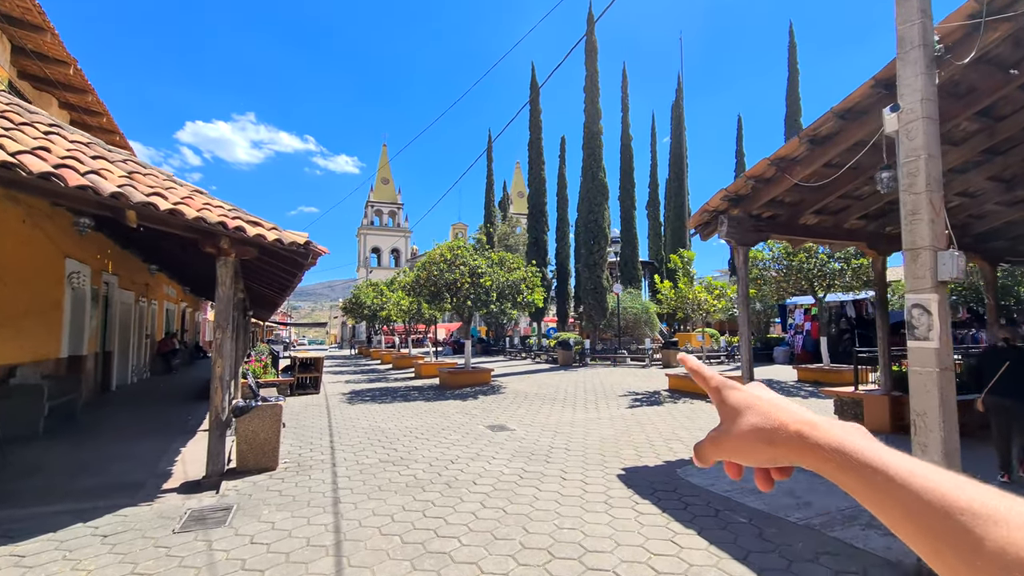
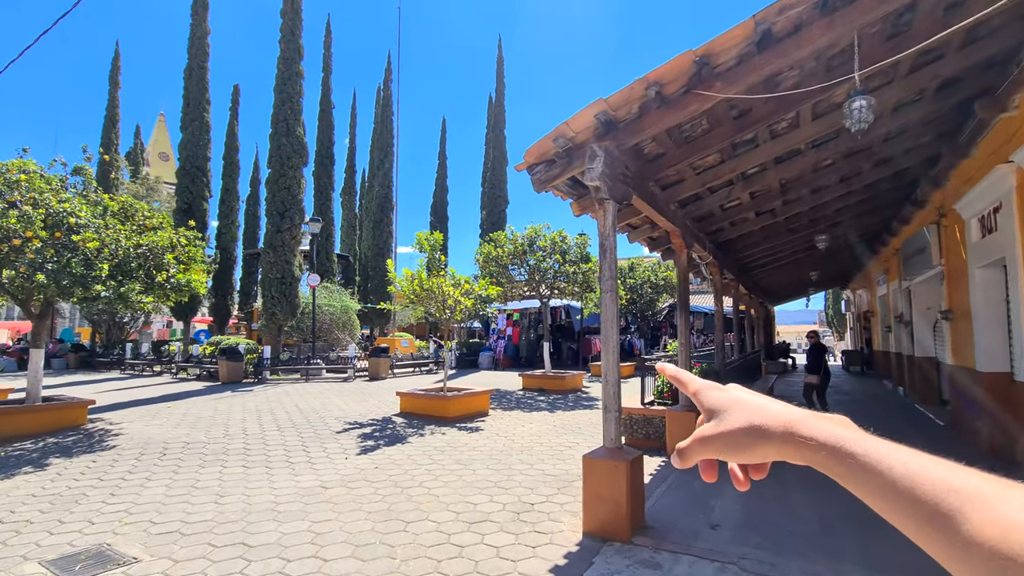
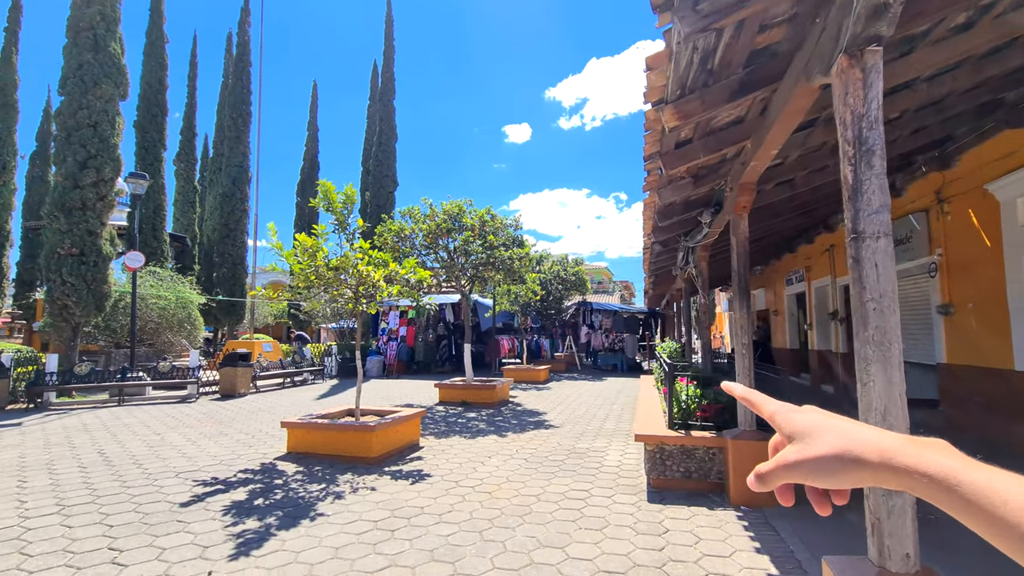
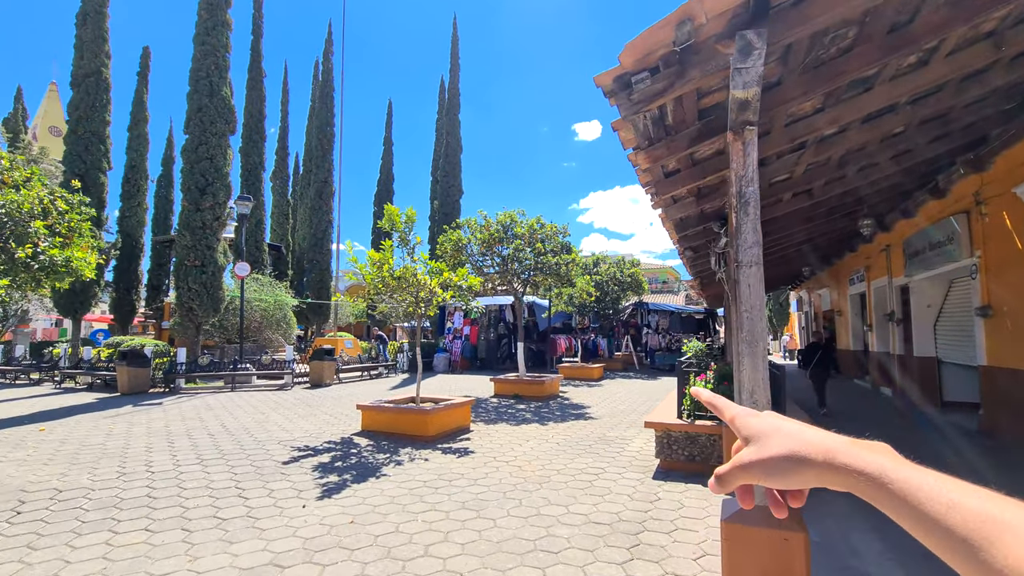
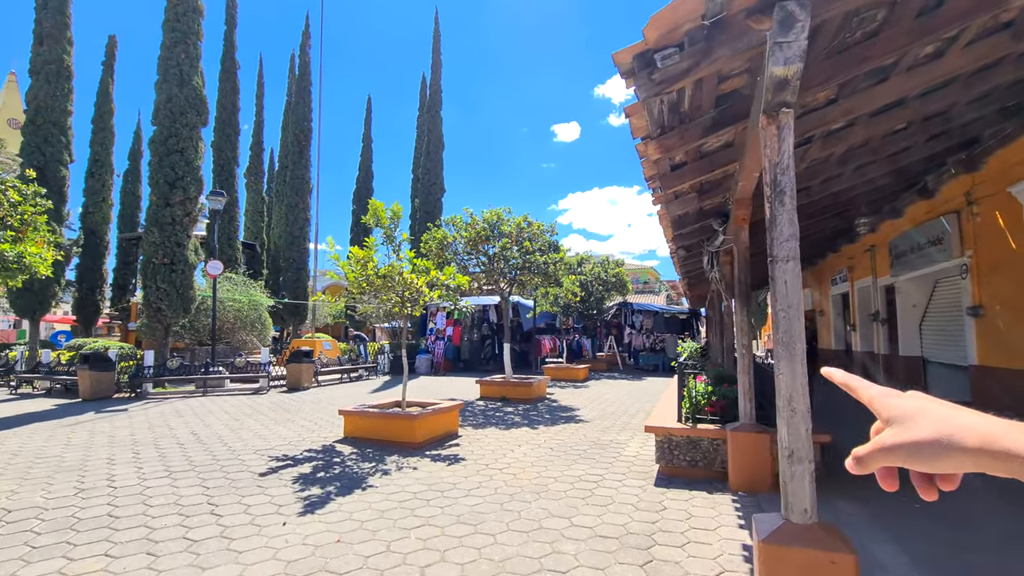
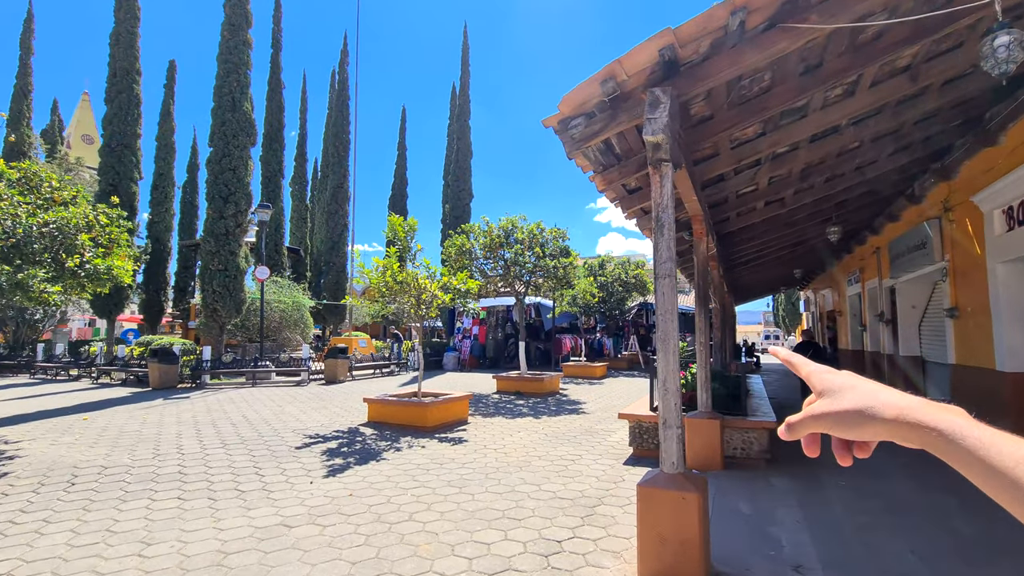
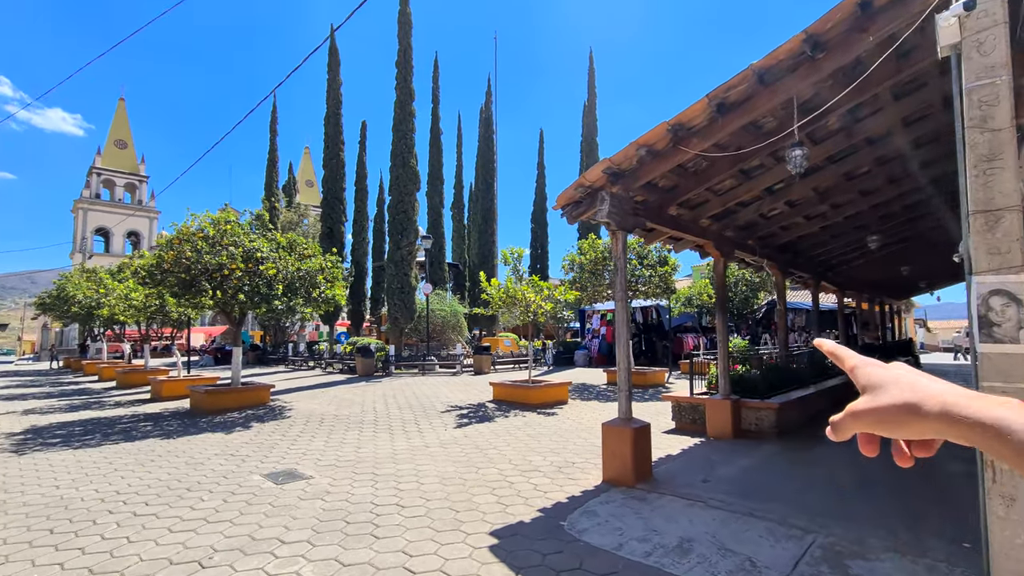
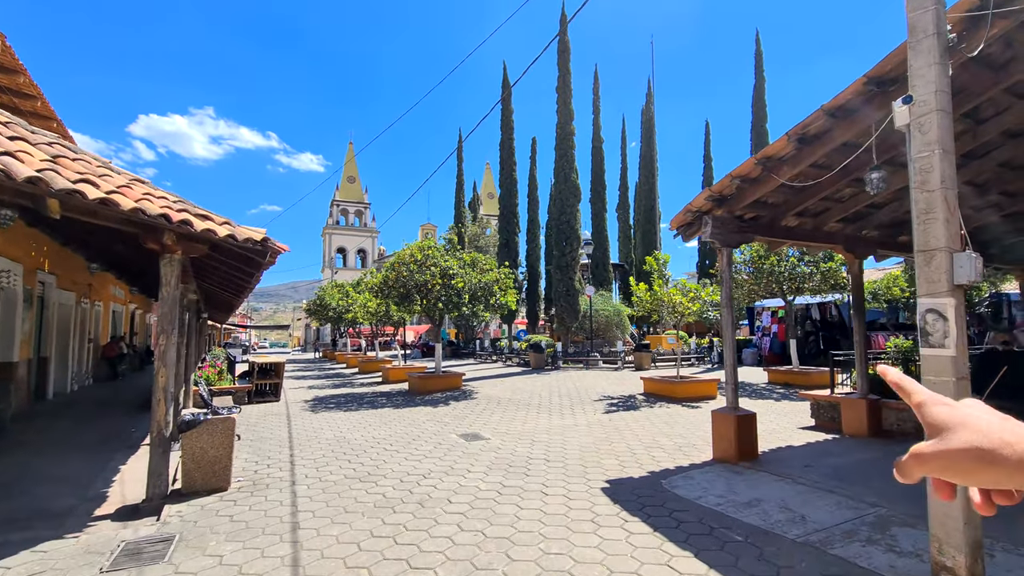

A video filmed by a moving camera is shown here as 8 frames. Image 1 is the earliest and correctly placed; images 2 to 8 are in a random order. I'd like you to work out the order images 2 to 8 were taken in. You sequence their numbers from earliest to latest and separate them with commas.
8, 7, 2, 6, 4, 5, 3
